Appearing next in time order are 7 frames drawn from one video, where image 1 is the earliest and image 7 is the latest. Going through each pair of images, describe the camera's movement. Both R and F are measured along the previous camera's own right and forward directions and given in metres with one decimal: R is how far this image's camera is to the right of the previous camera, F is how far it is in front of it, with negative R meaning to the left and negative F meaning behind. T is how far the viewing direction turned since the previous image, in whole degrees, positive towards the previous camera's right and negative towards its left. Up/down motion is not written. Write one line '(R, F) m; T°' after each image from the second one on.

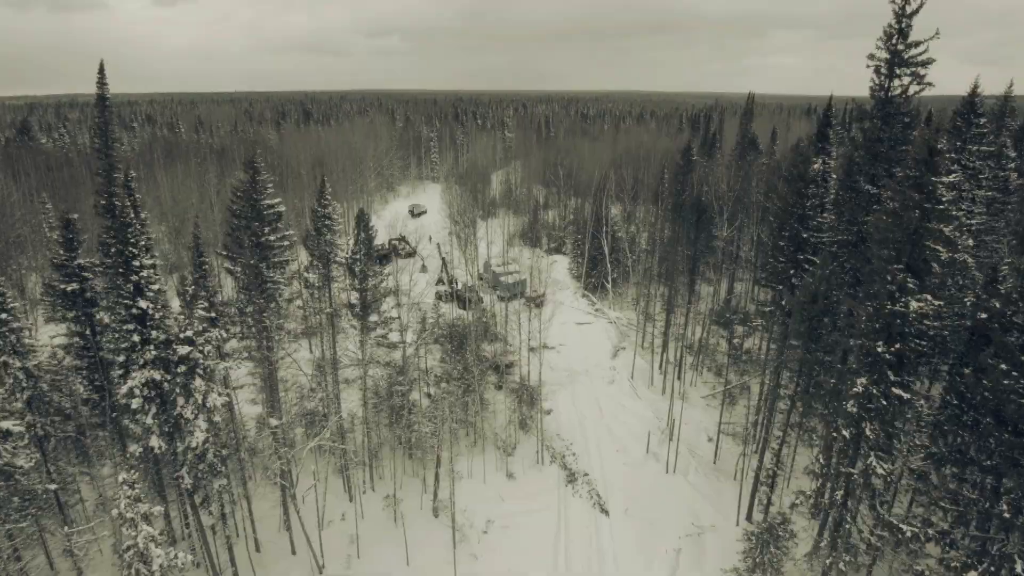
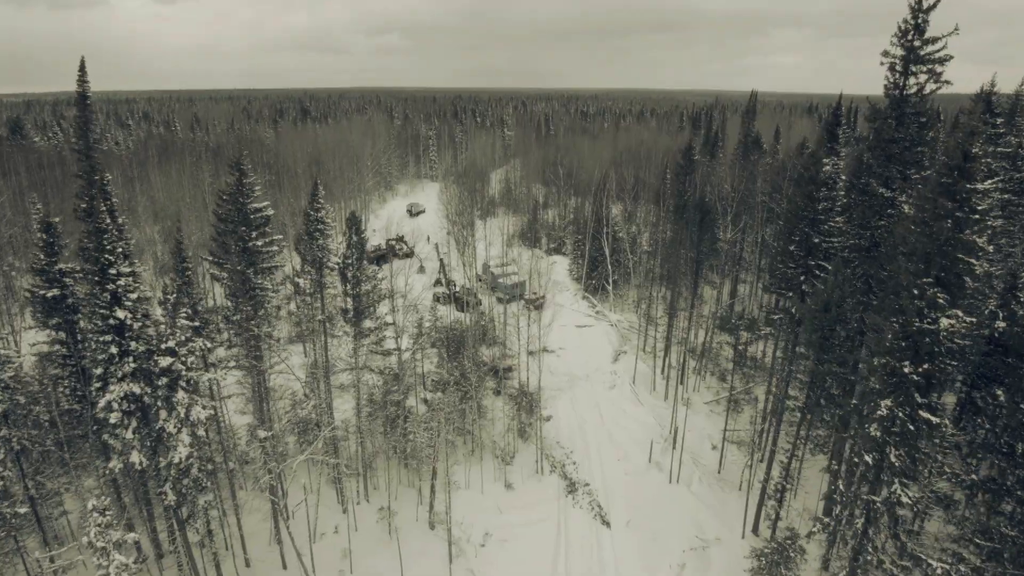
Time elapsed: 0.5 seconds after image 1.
(+0.1, +0.9) m; 0°
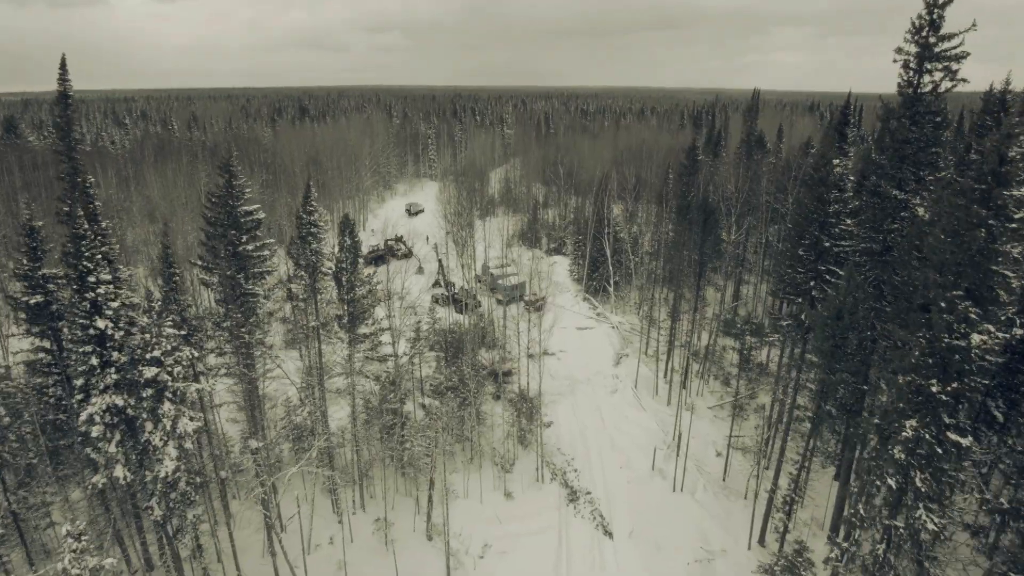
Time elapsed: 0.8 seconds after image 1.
(0.0, +0.8) m; 0°
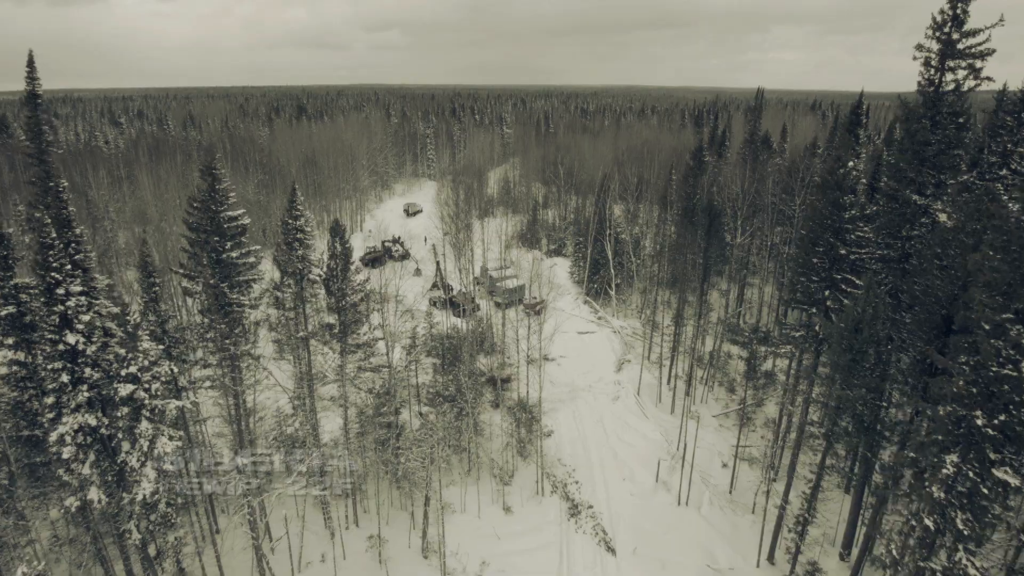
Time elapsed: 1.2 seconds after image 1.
(0.0, +1.1) m; 0°
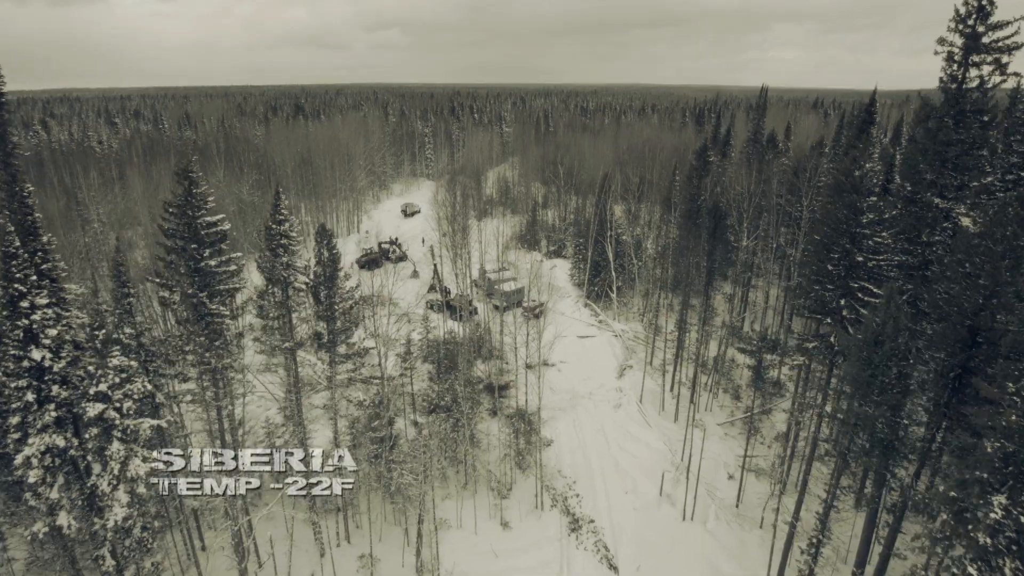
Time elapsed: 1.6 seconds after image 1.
(+0.1, +1.1) m; 0°
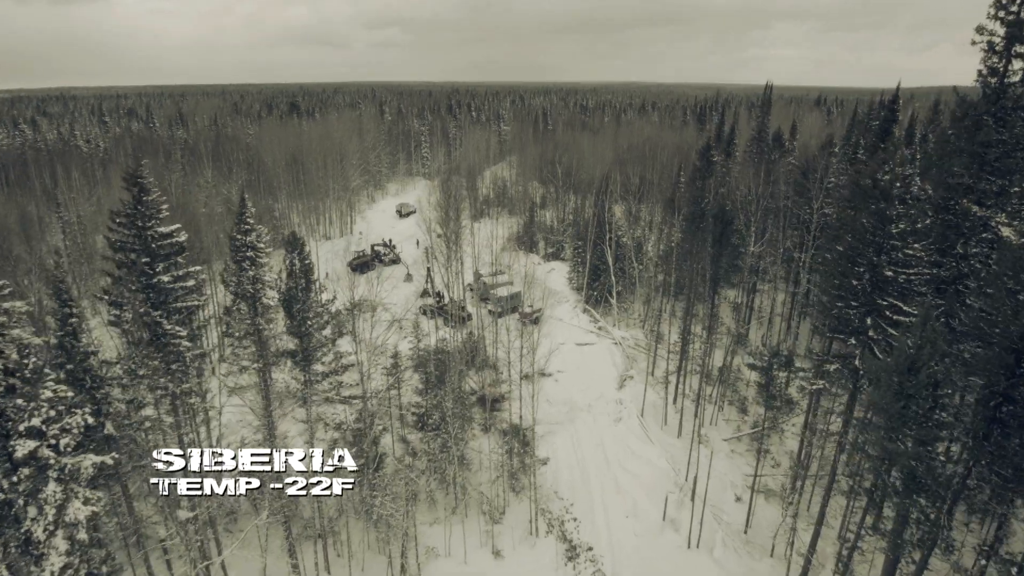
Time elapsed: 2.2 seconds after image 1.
(+0.4, +1.9) m; 0°
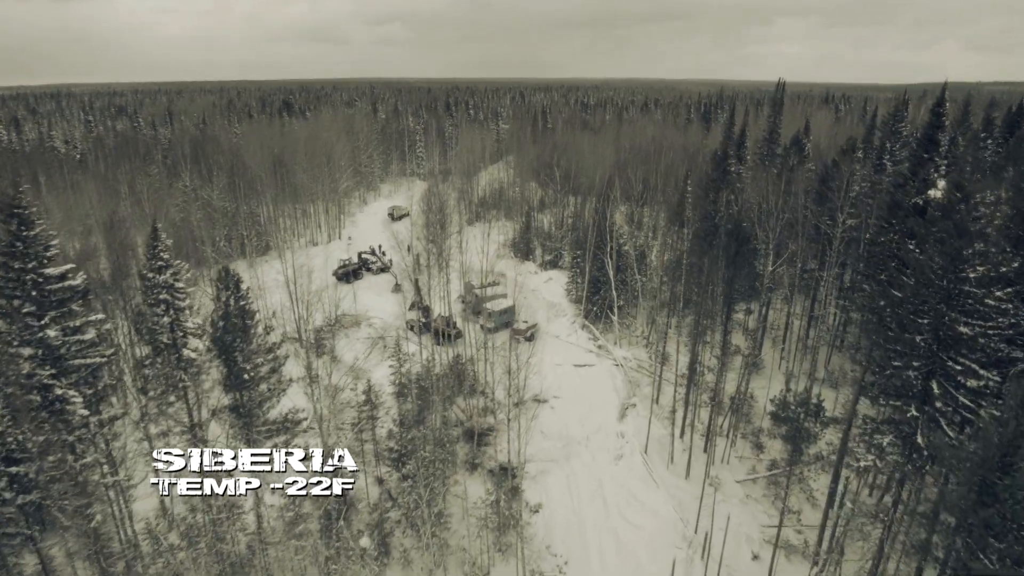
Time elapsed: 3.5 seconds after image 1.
(+0.7, +3.4) m; 0°
